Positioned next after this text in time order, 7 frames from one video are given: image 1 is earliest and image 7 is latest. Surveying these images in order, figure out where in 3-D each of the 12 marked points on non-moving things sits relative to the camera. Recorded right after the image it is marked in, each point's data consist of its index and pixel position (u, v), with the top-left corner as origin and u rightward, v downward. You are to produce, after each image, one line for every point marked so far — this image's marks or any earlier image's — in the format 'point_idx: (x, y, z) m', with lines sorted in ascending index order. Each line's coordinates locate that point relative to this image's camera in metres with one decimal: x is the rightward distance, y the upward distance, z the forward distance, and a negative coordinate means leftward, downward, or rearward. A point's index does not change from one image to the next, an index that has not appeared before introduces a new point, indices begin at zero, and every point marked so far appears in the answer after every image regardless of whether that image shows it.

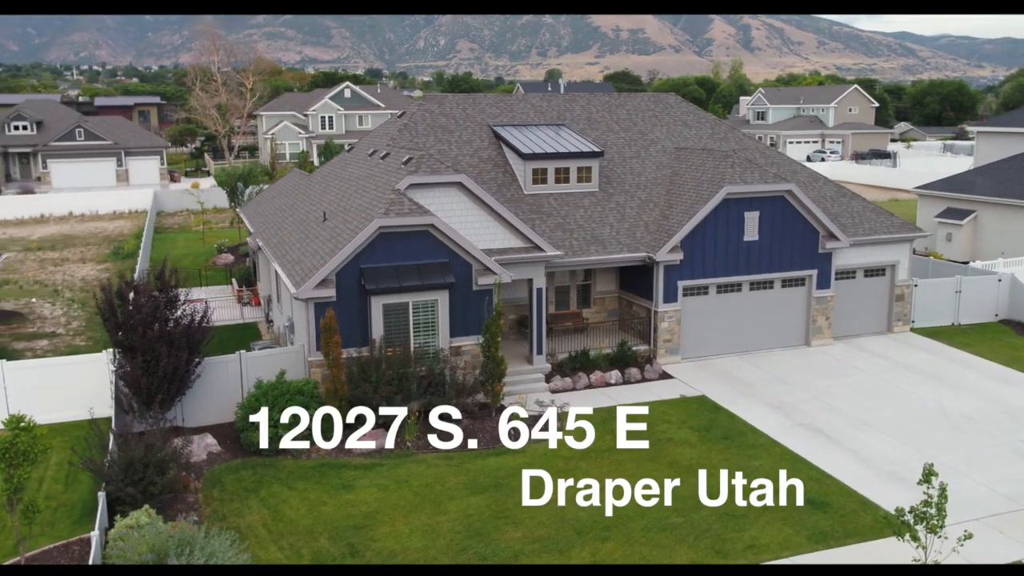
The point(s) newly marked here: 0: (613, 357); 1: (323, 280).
0: (+2.1, -1.5, +19.8) m
1: (-3.3, +0.2, +16.3) m
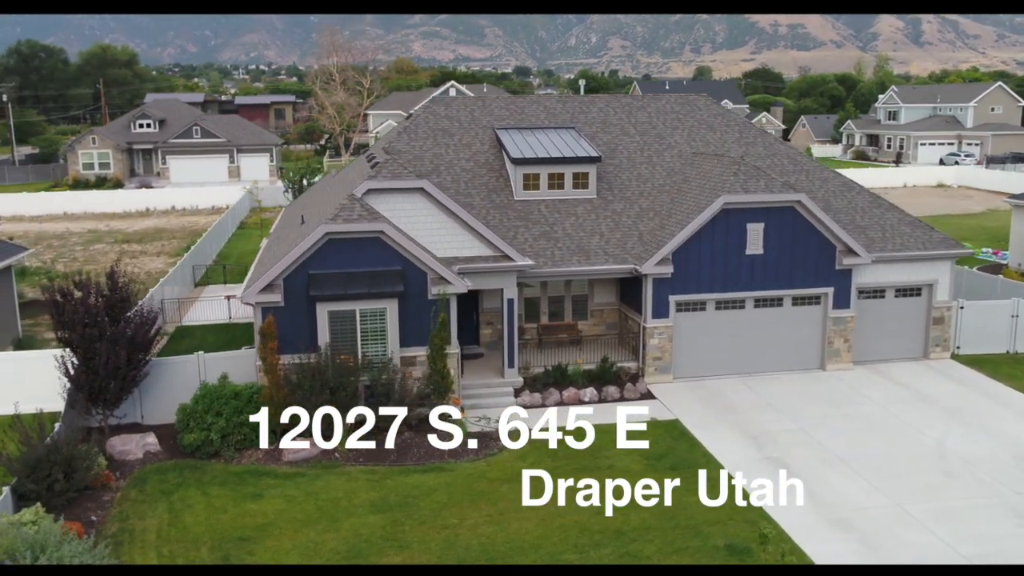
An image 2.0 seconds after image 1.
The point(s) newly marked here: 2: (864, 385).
0: (+1.6, -1.8, +18.8) m
1: (-4.3, +0.1, +16.2) m
2: (+7.4, -2.0, +19.3) m
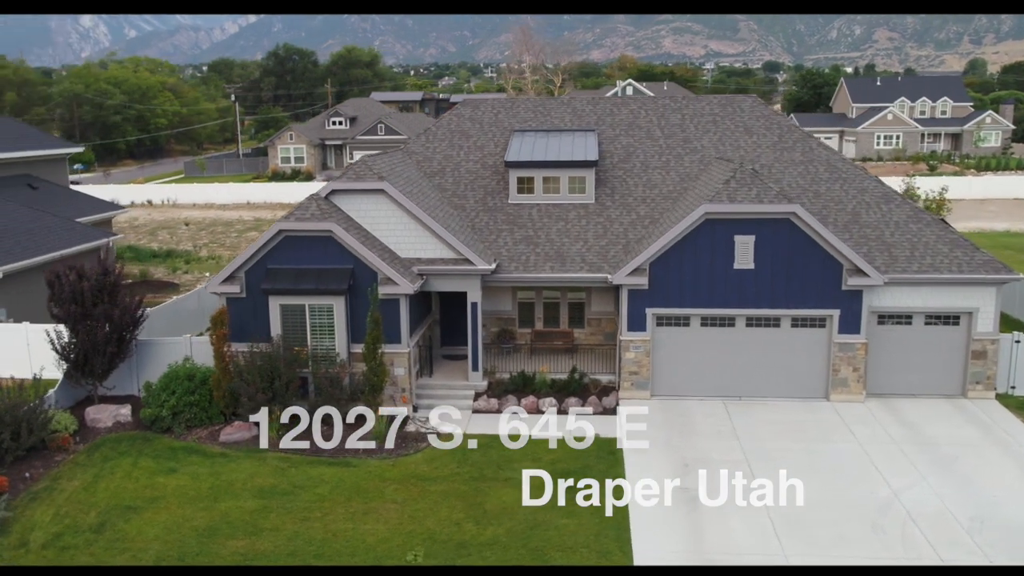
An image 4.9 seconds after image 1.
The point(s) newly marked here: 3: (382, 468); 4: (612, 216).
0: (+0.9, -1.9, +18.4) m
1: (-5.4, +0.2, +17.4) m
2: (+6.6, -2.5, +17.3) m
3: (-2.2, -3.0, +15.3) m
4: (+2.1, +1.5, +19.5) m
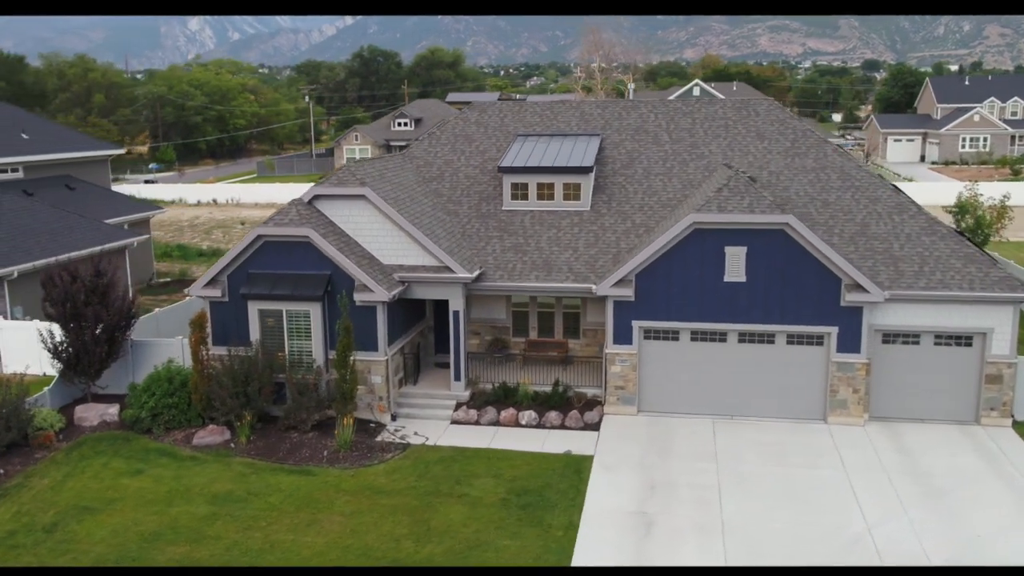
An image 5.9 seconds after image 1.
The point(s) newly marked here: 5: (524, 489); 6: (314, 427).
0: (+0.6, -2.1, +17.9) m
1: (-5.7, +0.1, +17.5) m
2: (+6.1, -2.8, +16.3) m
3: (-2.8, -3.2, +15.1) m
4: (+1.9, +1.3, +18.8) m
5: (+0.2, -3.2, +14.7) m
6: (-3.6, -2.6, +16.8) m
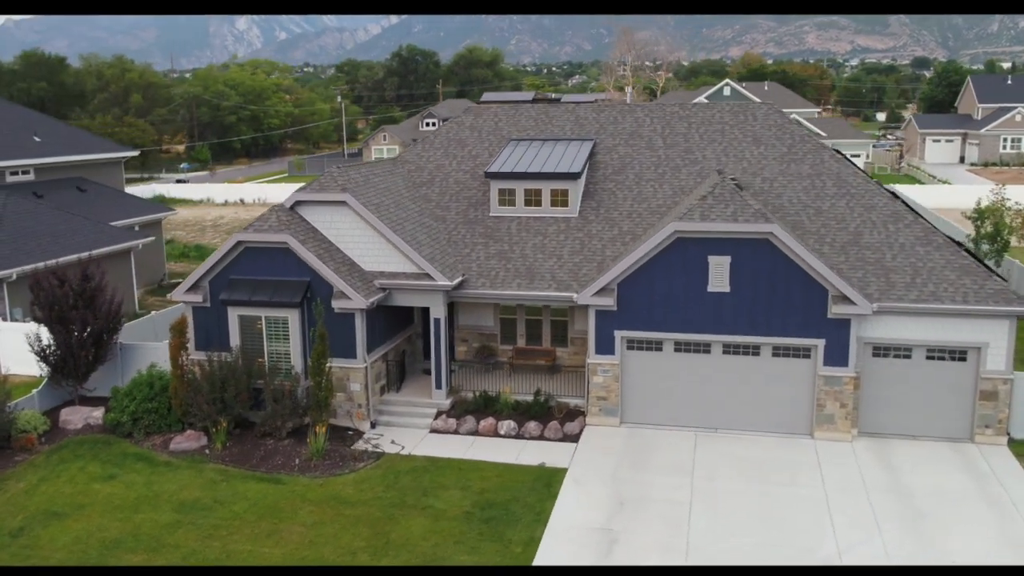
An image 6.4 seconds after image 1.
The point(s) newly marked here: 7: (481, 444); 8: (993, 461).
0: (+0.2, -2.3, +17.6) m
1: (-6.1, 0.0, +17.5) m
2: (+5.6, -3.0, +15.8) m
3: (-3.3, -3.3, +15.0) m
4: (+1.6, +1.2, +18.5) m
5: (-0.3, -3.4, +14.5) m
6: (-4.0, -2.7, +16.7) m
7: (-0.6, -2.9, +16.7) m
8: (+8.3, -3.0, +15.6) m
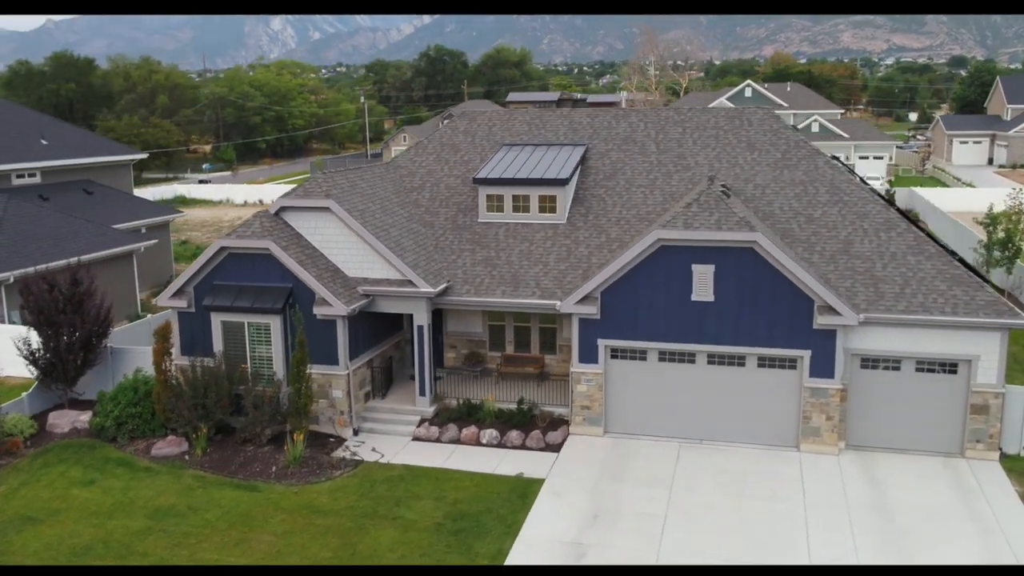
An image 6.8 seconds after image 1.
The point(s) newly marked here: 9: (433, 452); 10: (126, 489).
0: (-0.1, -2.4, +17.5) m
1: (-6.4, -0.1, +17.6) m
2: (+5.2, -3.2, +15.4) m
3: (-3.8, -3.4, +15.0) m
4: (+1.4, +1.0, +18.3) m
5: (-0.8, -3.5, +14.3) m
6: (-4.4, -2.8, +16.7) m
7: (-0.9, -3.0, +16.5) m
8: (+7.9, -3.2, +15.2) m
9: (-1.4, -3.0, +16.6) m
10: (-6.5, -3.4, +15.5) m
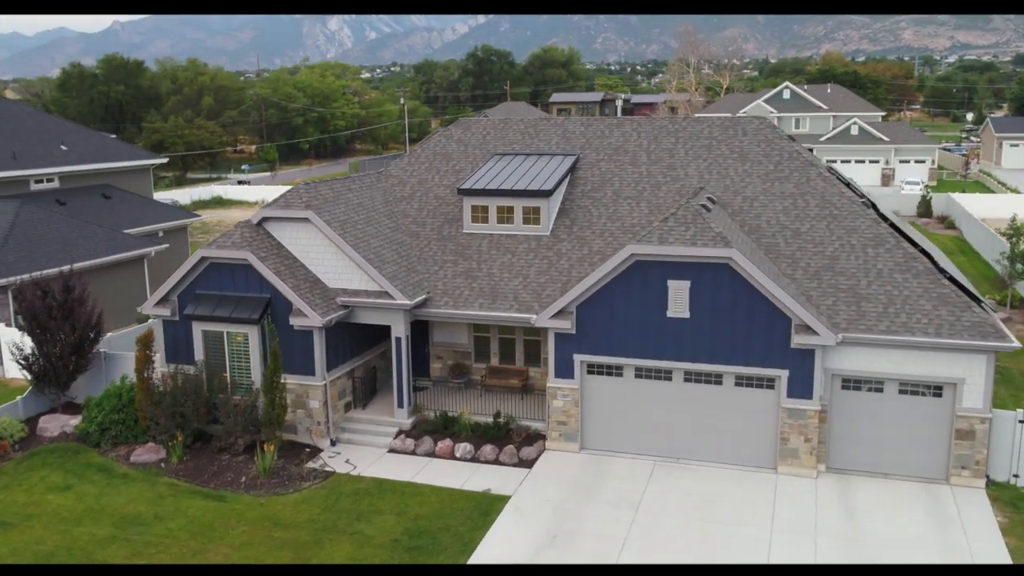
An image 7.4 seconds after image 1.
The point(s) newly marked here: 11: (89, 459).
0: (-0.6, -2.7, +17.4) m
1: (-6.8, -0.2, +17.8) m
2: (+4.6, -3.5, +15.0) m
3: (-4.4, -3.6, +15.1) m
4: (+1.0, +0.7, +18.1) m
5: (-1.4, -3.8, +14.2) m
6: (-4.9, -3.0, +16.8) m
7: (-1.4, -3.2, +16.4) m
8: (+7.3, -3.5, +14.6) m
9: (-1.9, -3.2, +16.5) m
10: (-7.1, -3.6, +15.7) m
11: (-8.0, -3.2, +17.1) m
